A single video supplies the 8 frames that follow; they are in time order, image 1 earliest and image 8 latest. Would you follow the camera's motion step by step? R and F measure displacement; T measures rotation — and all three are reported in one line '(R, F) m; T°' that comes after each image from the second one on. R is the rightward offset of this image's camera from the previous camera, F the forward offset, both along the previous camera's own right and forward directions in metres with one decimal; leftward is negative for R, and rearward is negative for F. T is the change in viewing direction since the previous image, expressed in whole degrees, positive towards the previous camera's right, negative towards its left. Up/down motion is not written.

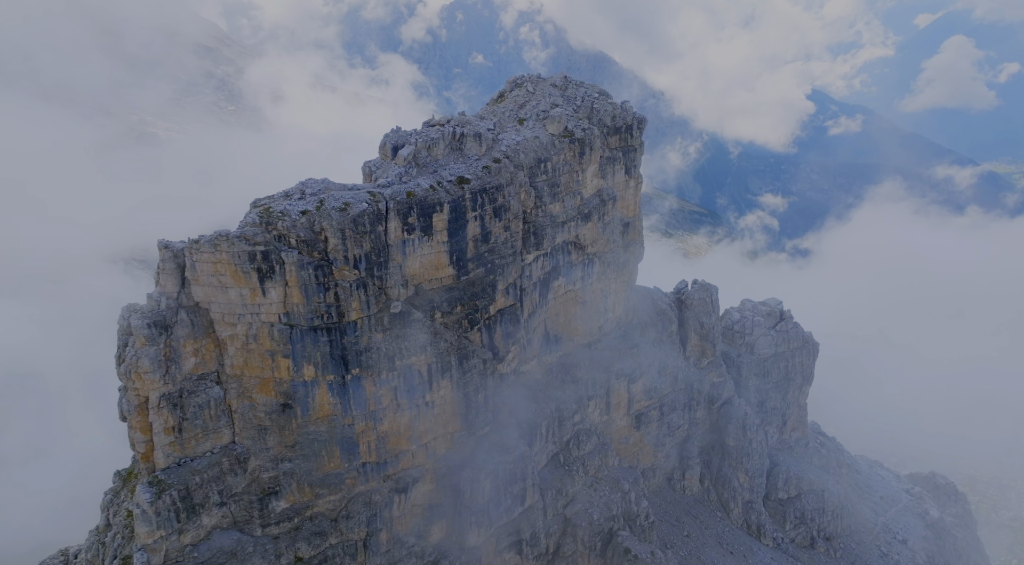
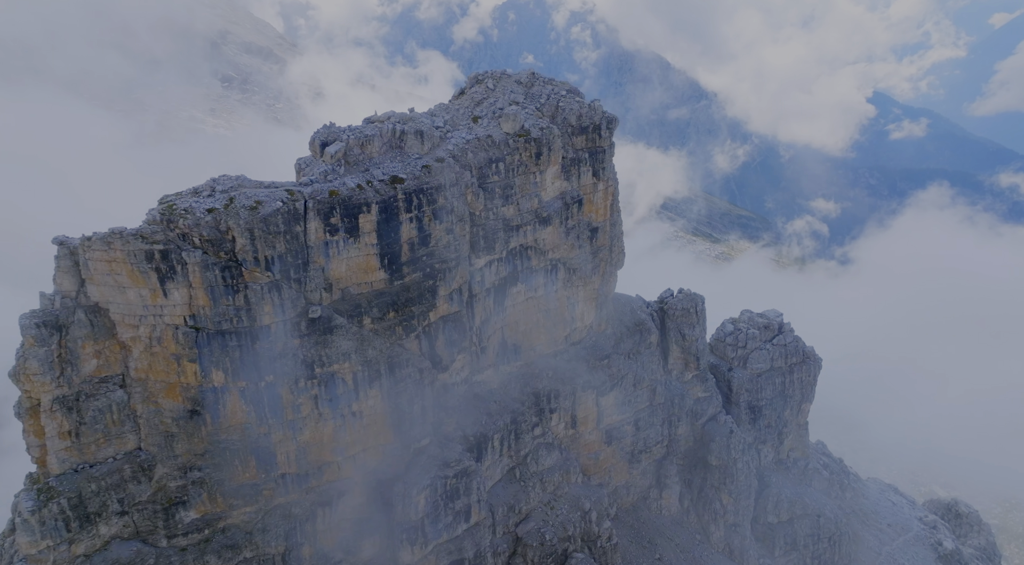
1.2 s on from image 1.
(+8.1, +3.6) m; -4°
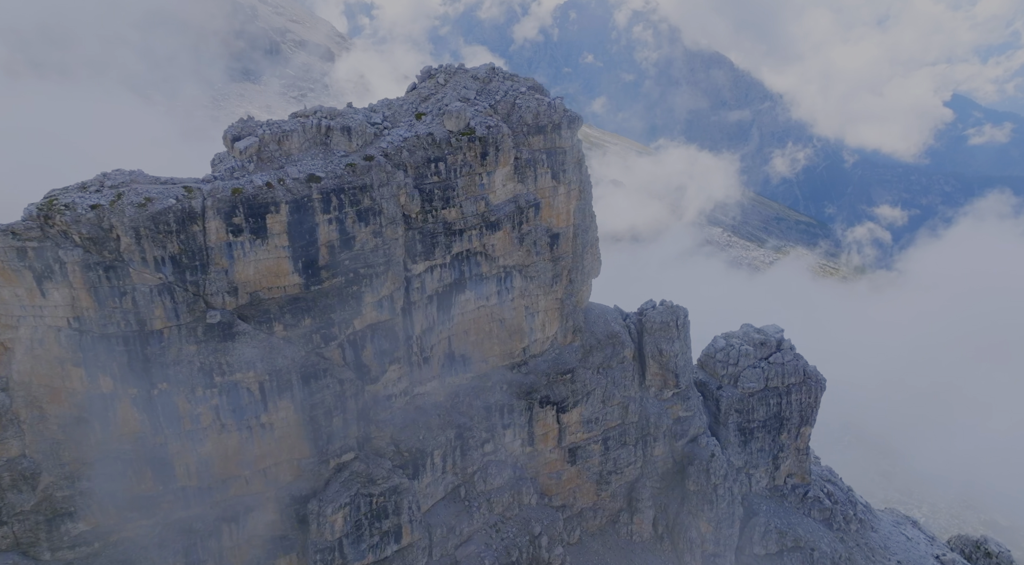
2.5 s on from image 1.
(+8.9, +4.7) m; -4°
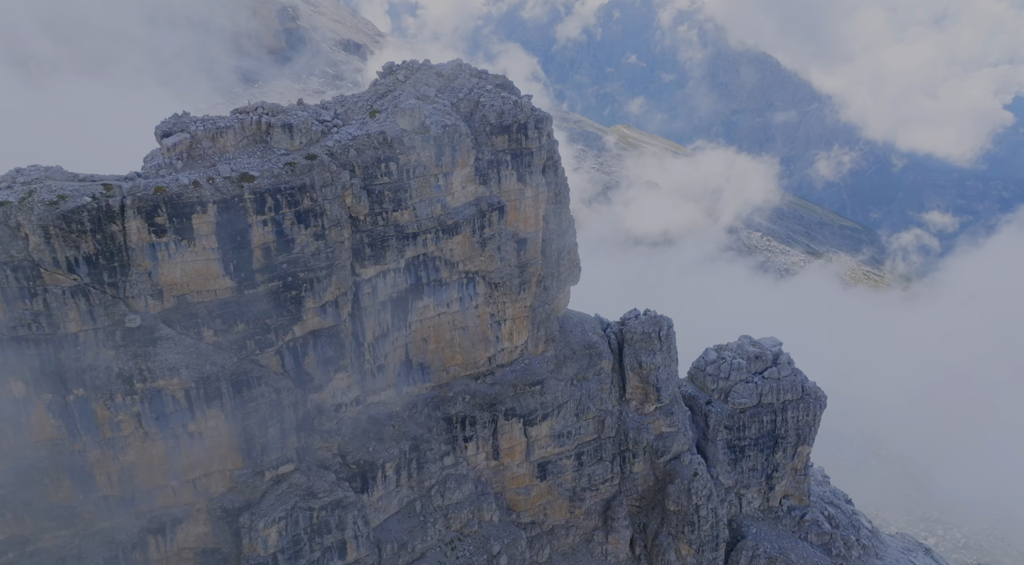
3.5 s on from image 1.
(+6.3, +3.4) m; -3°
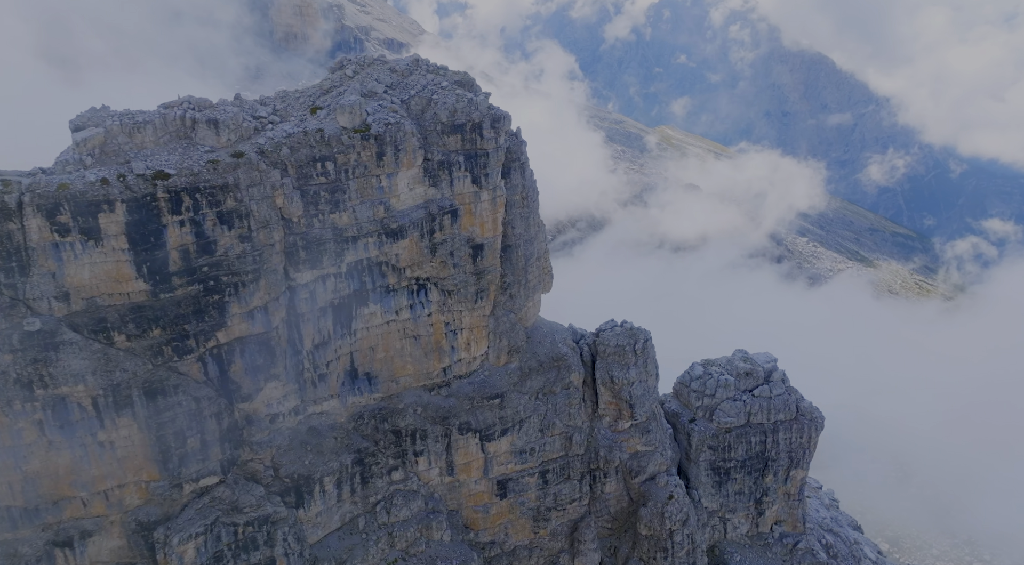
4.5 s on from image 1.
(+7.1, +3.8) m; -4°
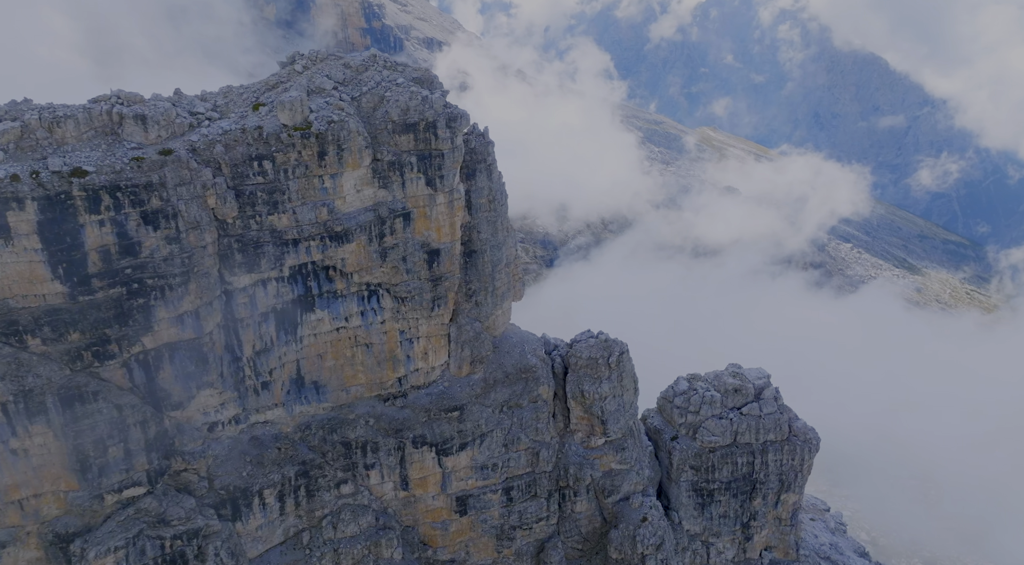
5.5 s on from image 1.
(+6.3, +3.4) m; -3°
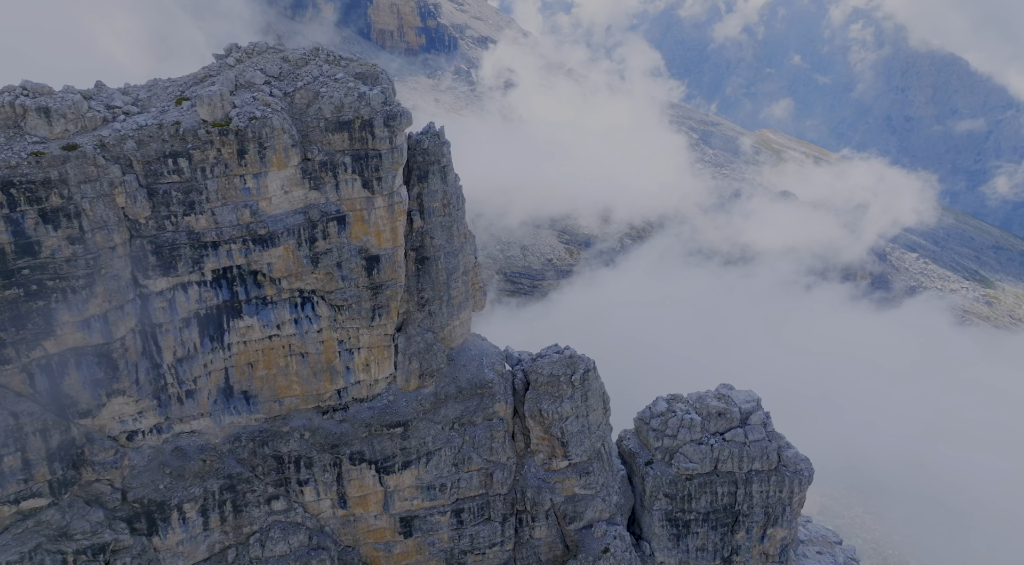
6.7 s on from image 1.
(+8.1, +4.5) m; -5°
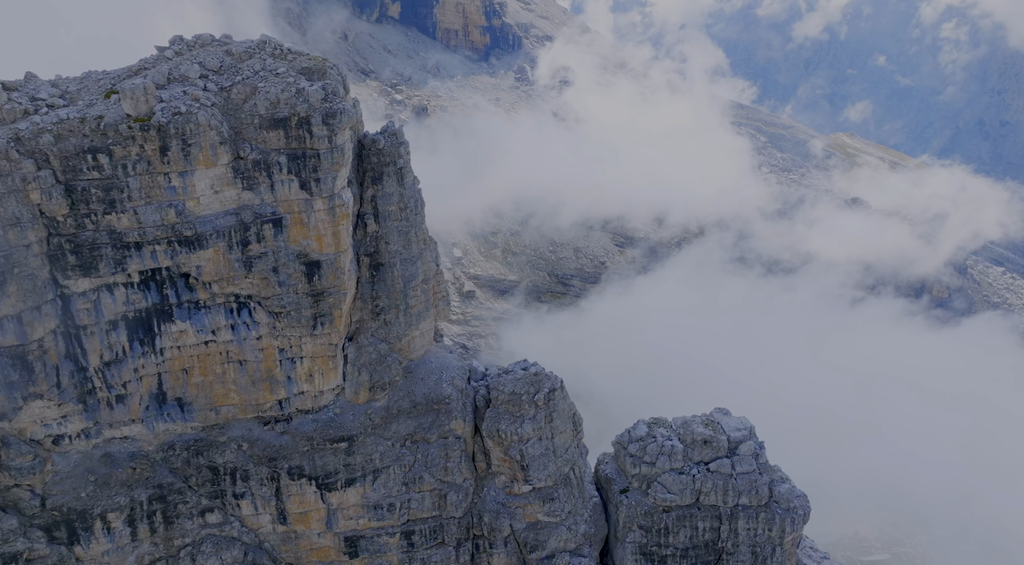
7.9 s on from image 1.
(+8.0, +4.5) m; -5°
